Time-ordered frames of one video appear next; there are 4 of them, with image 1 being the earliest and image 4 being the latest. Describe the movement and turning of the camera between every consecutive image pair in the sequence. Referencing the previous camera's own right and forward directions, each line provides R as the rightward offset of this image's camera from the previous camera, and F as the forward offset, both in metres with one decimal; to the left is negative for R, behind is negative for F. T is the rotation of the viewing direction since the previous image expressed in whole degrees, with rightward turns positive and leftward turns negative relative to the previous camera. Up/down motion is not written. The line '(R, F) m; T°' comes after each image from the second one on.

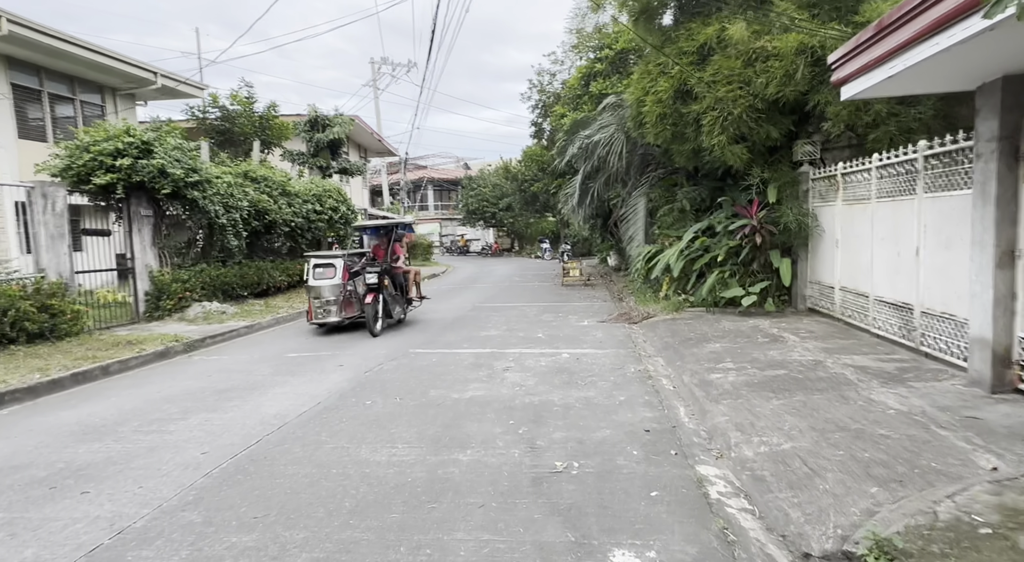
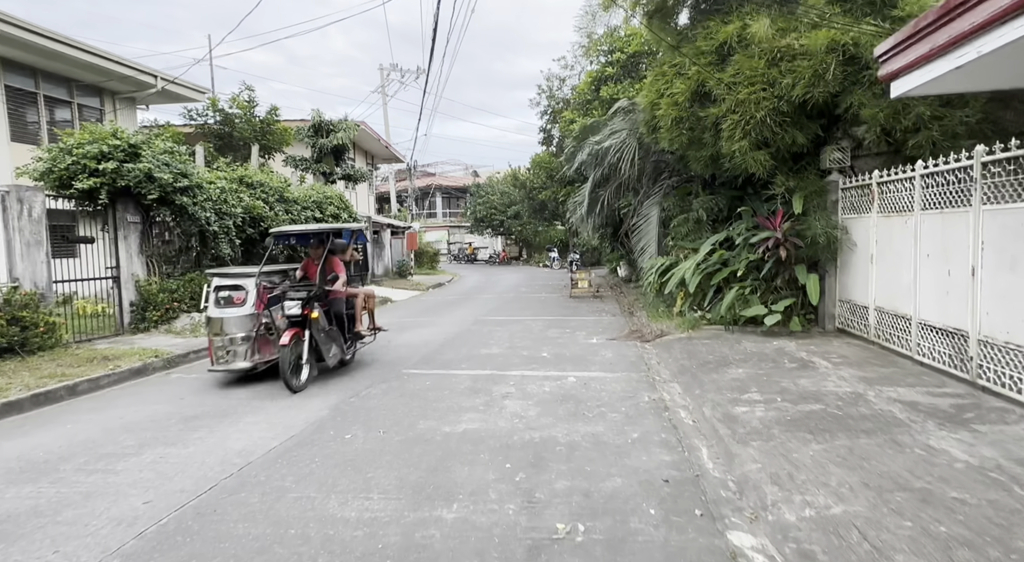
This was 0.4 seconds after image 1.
(+0.1, +0.6) m; -1°
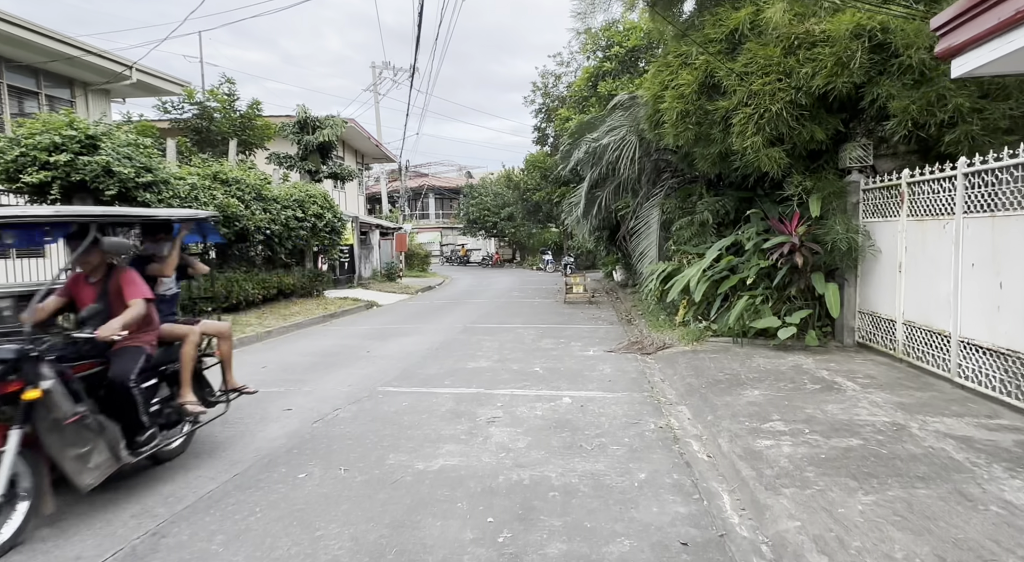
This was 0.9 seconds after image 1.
(0.0, +0.7) m; +1°
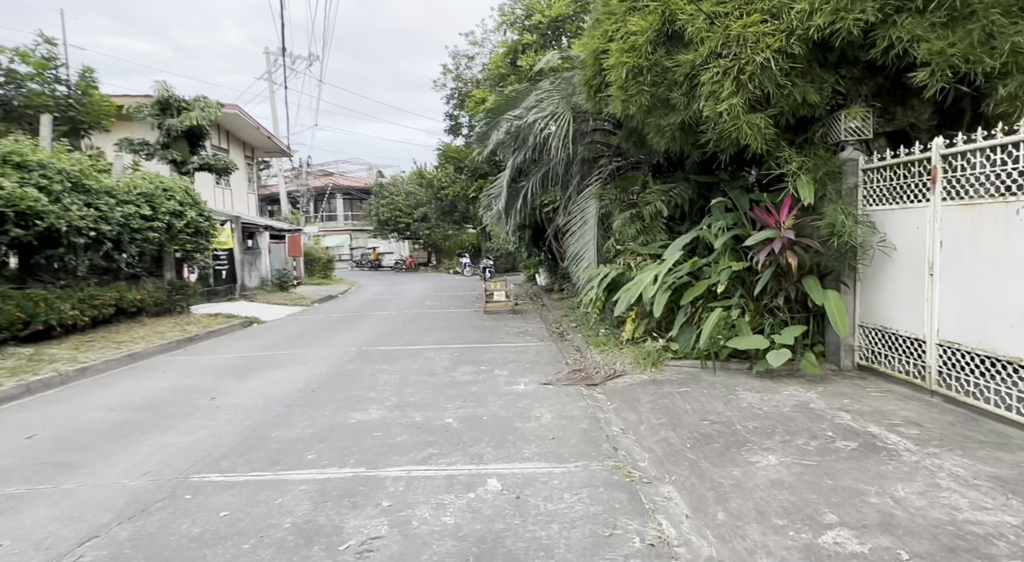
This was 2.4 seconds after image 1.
(+0.2, +2.1) m; +8°
